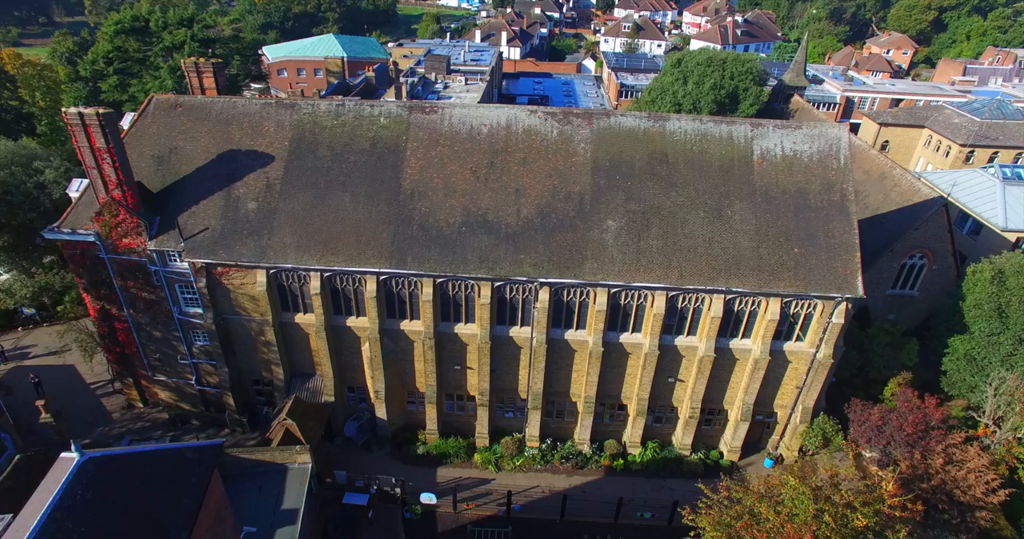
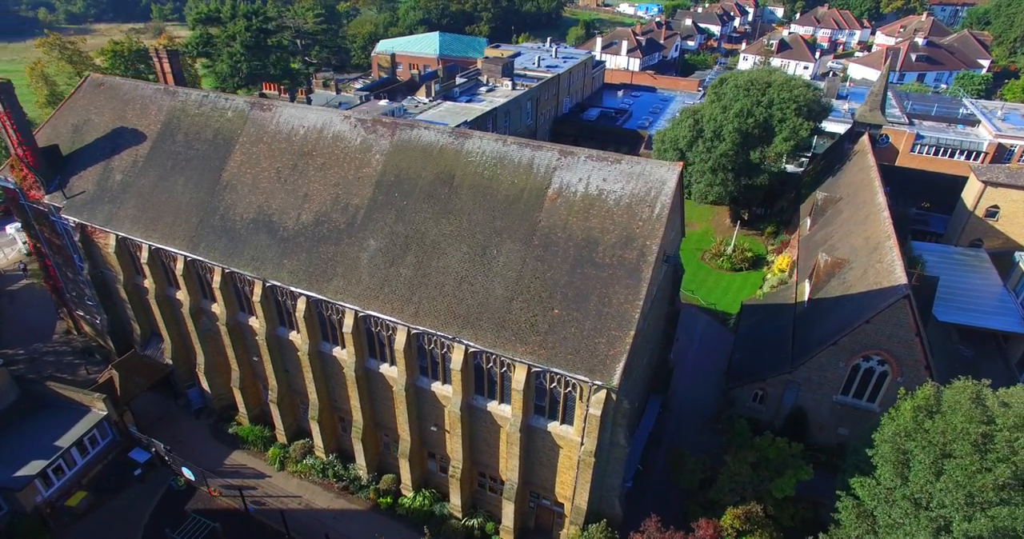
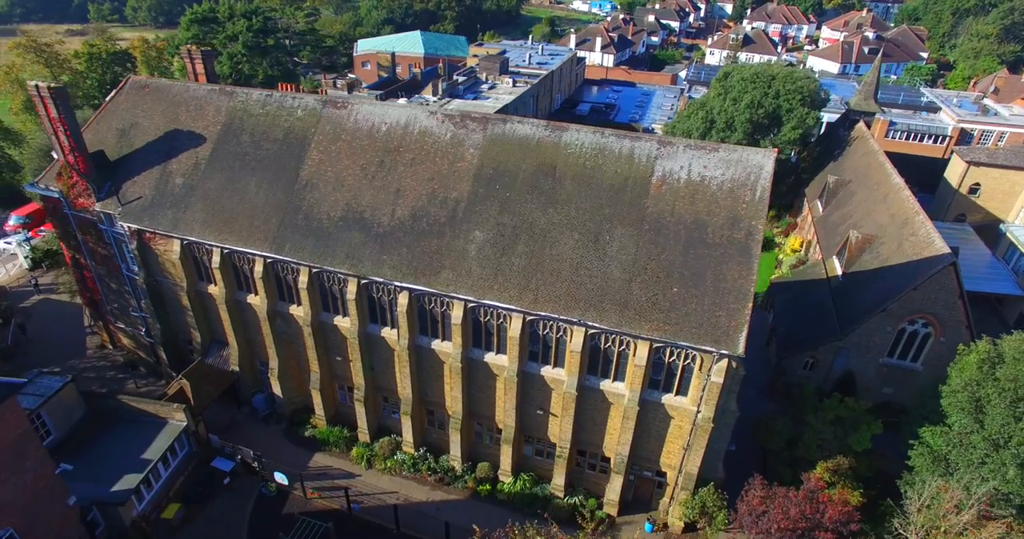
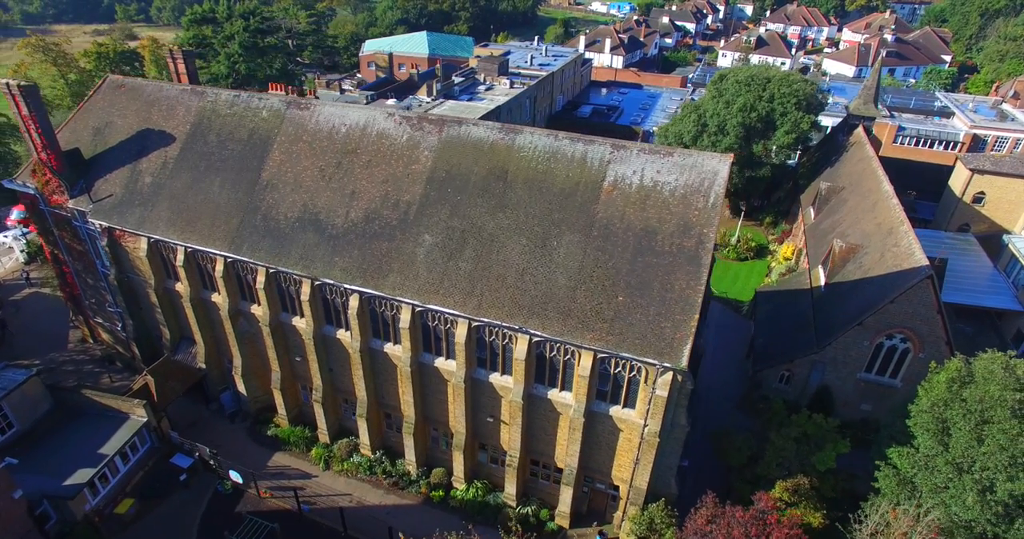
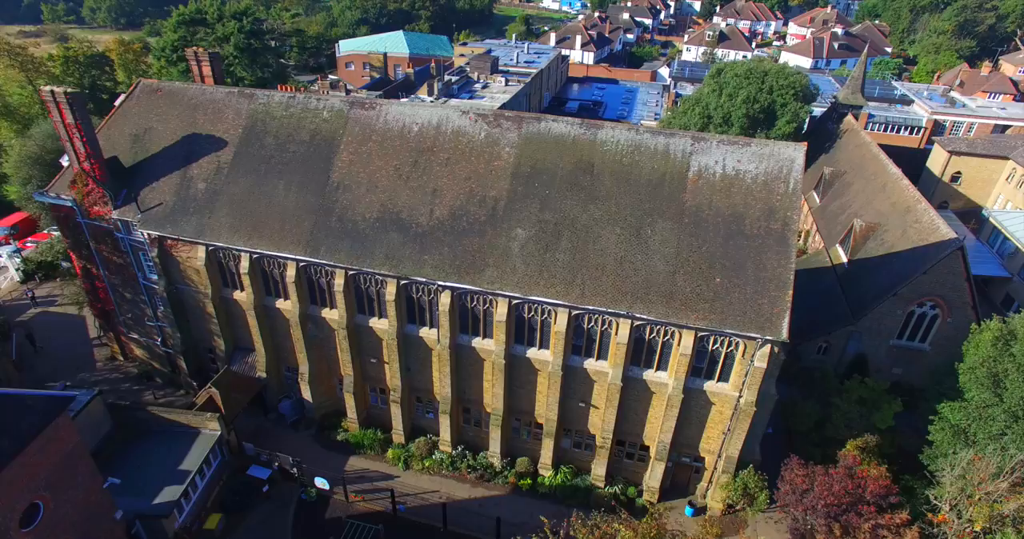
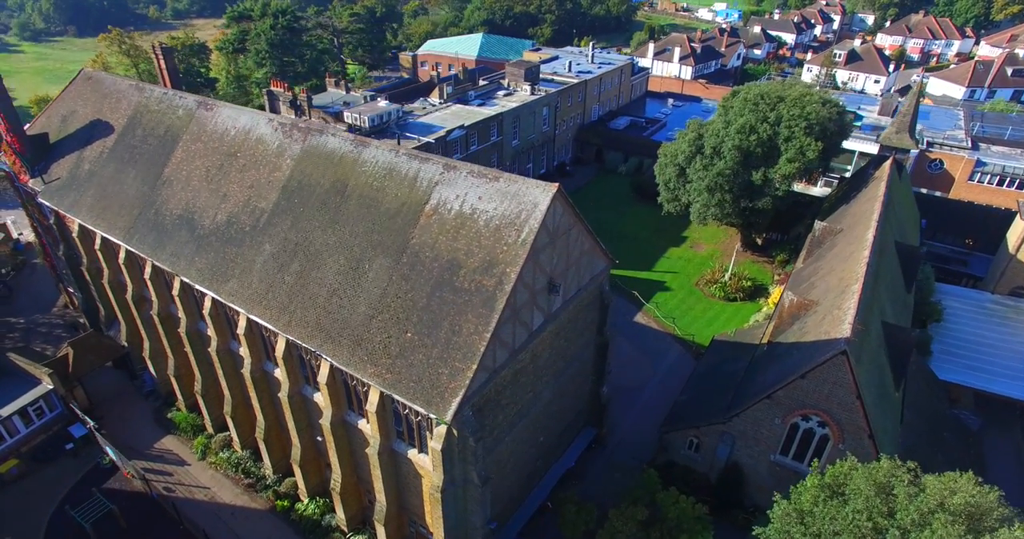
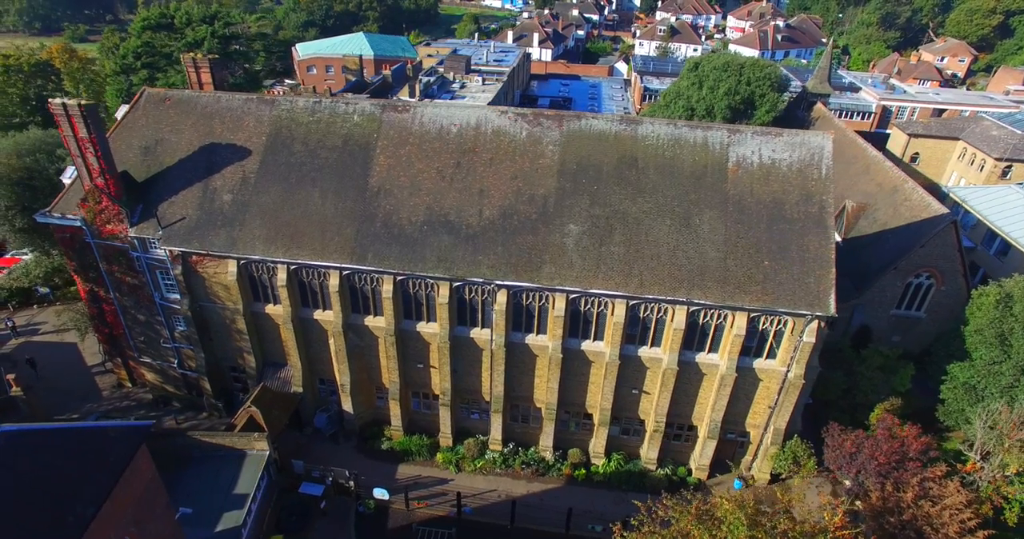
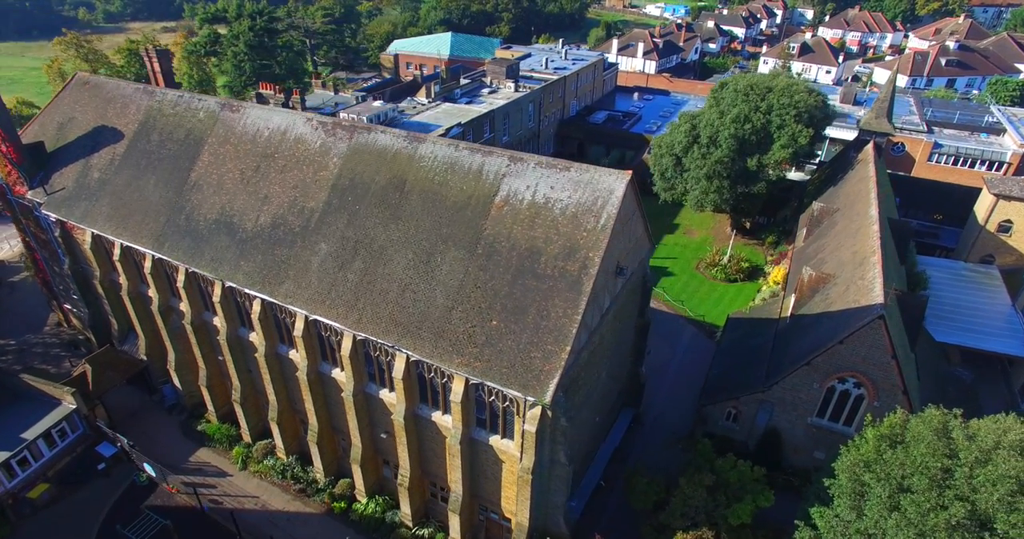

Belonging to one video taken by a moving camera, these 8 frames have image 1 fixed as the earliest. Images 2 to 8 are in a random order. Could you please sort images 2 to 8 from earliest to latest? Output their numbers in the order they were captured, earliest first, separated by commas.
7, 5, 3, 4, 2, 8, 6
